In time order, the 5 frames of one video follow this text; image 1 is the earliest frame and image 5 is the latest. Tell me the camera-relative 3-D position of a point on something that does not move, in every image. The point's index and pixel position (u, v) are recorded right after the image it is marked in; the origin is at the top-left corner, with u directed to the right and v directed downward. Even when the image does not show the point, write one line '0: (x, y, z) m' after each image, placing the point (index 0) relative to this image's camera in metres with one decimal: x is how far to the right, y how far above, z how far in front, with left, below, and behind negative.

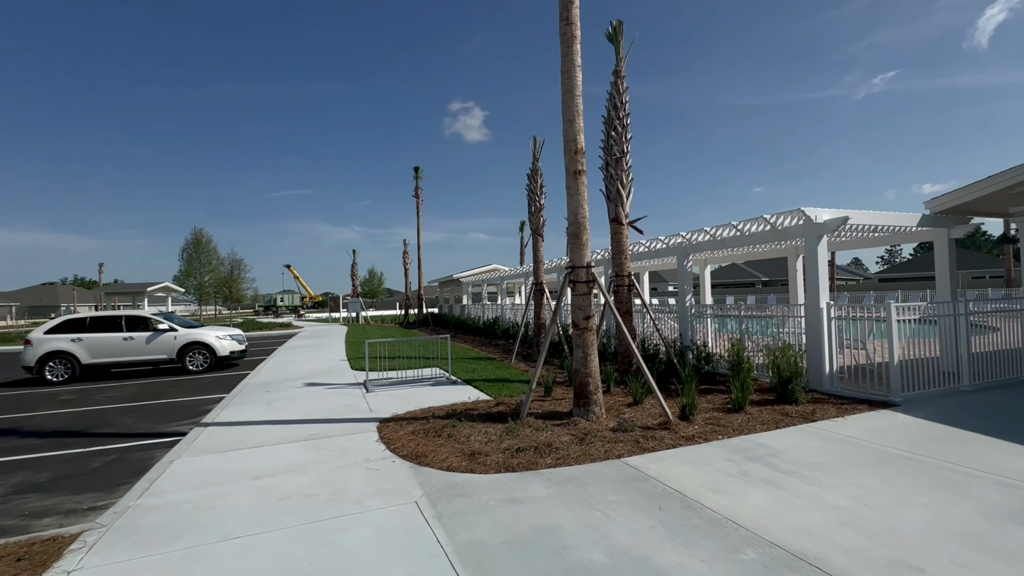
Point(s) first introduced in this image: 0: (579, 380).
0: (+1.0, -1.4, +7.1) m
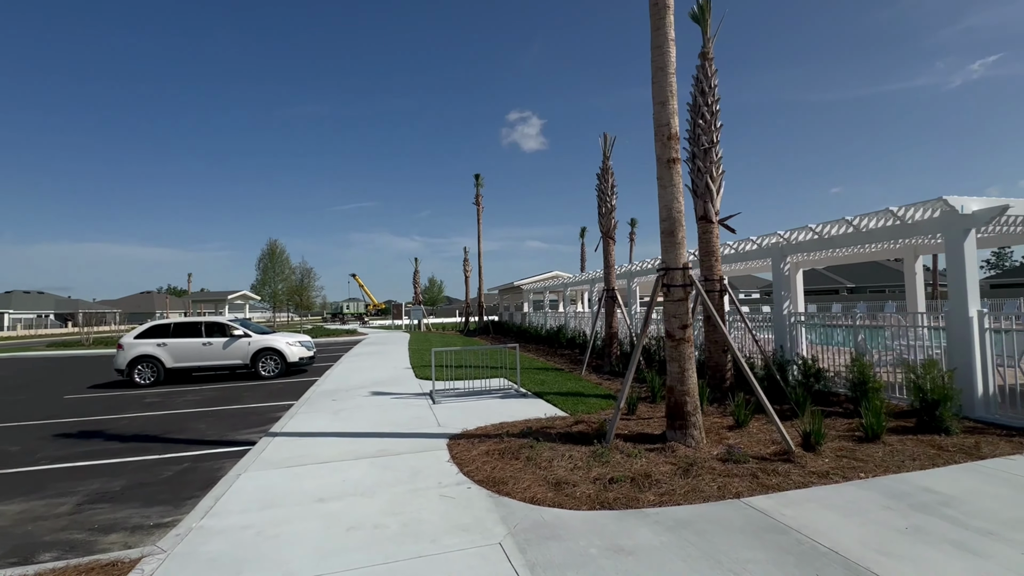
0: (+2.1, -1.5, +6.2) m
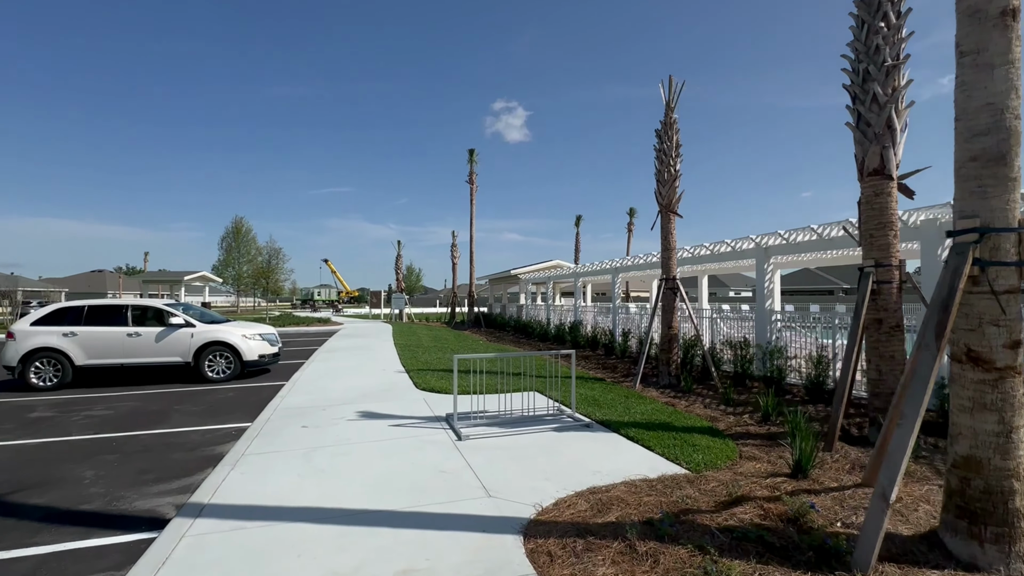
0: (+3.2, -1.3, +3.2) m
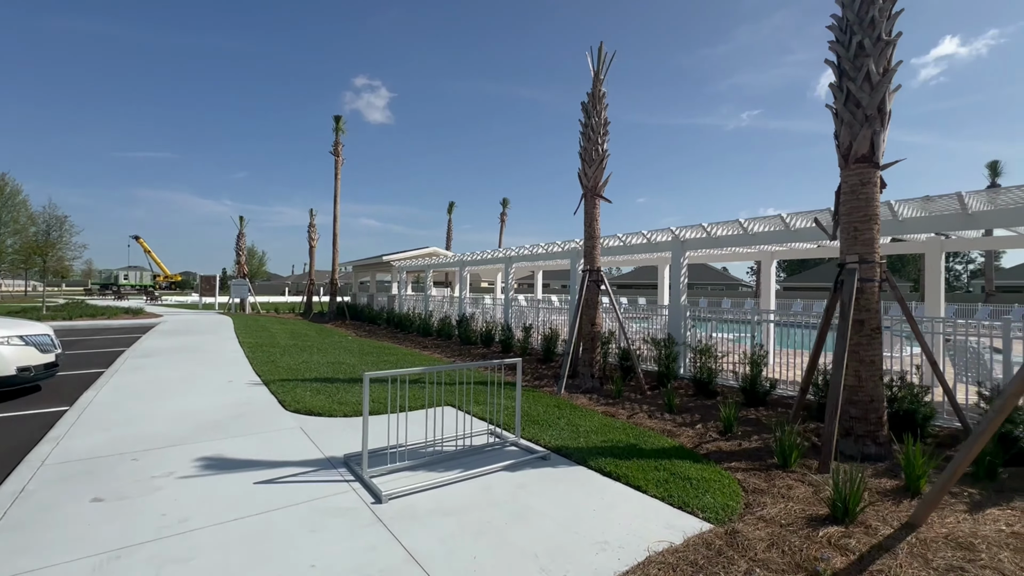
0: (+3.5, -1.4, +2.4) m
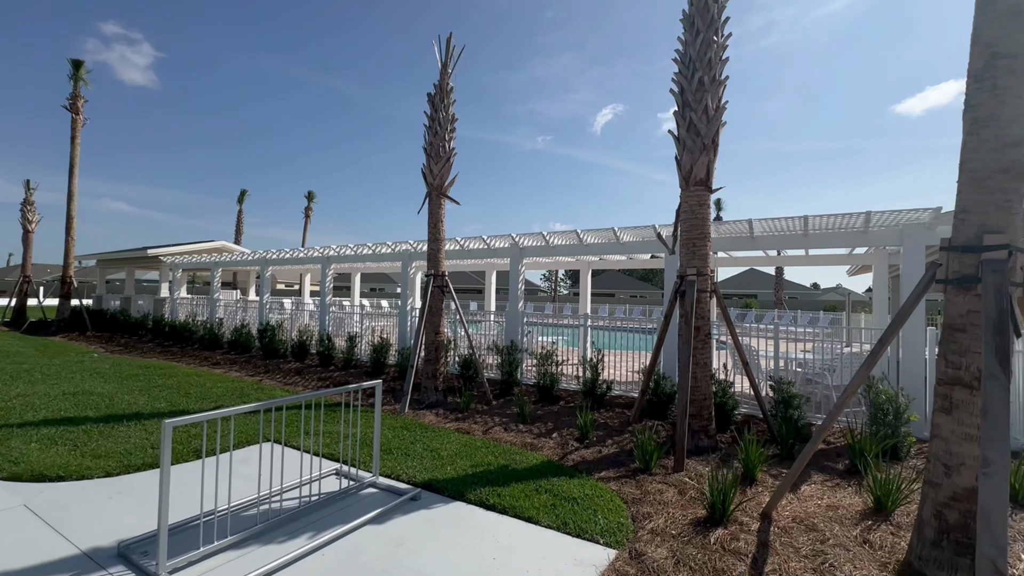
0: (+3.1, -1.5, +3.0) m
